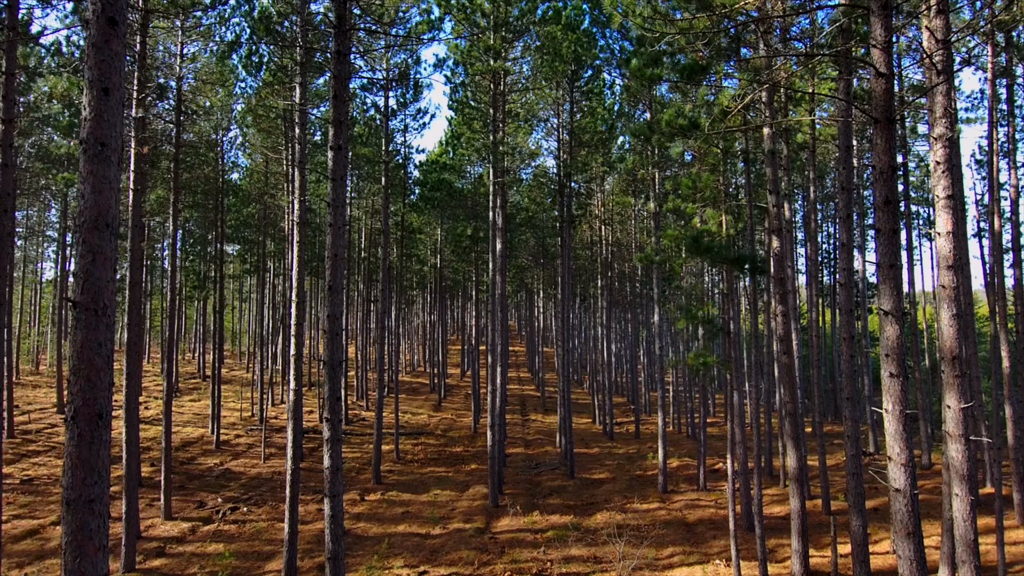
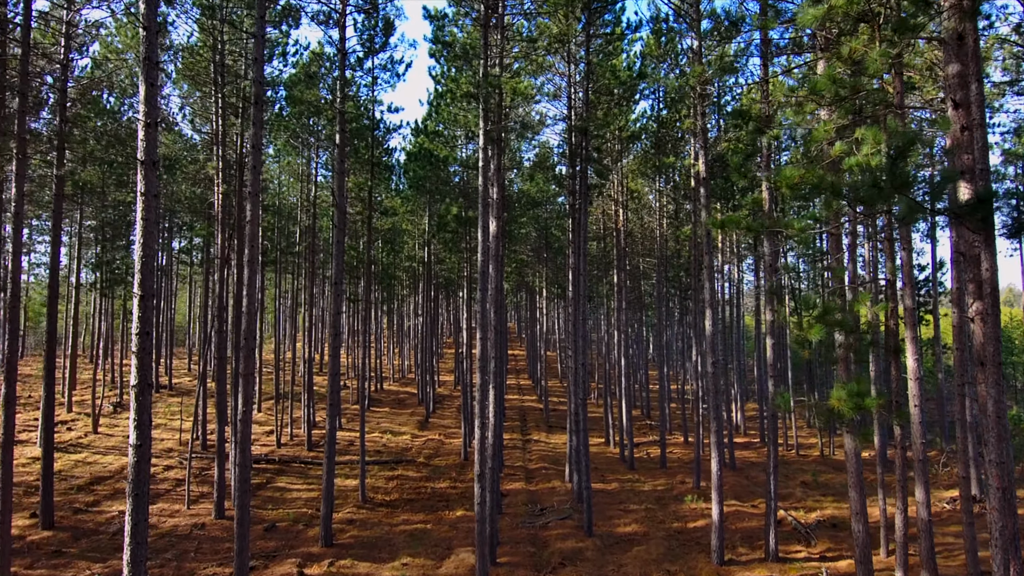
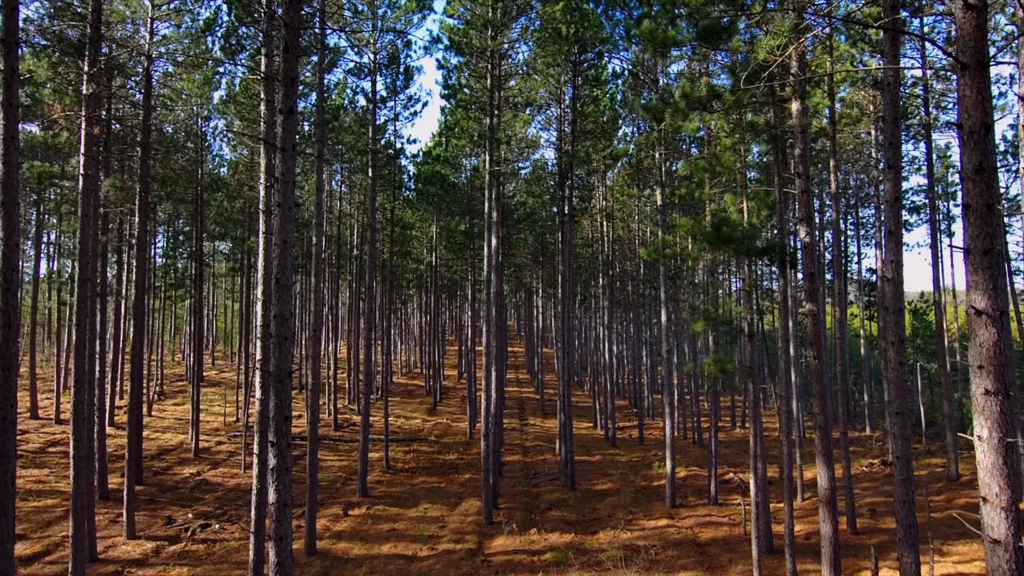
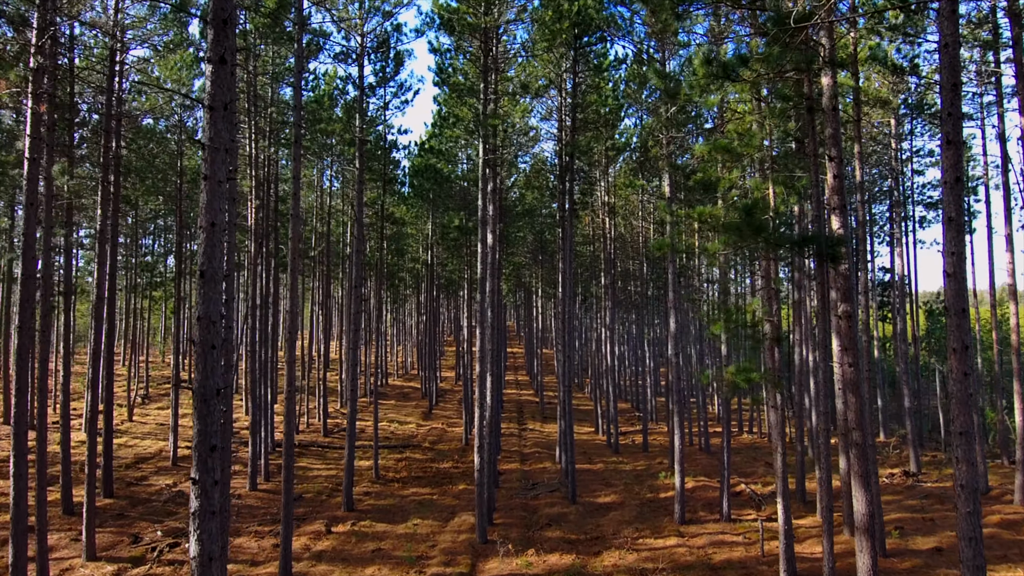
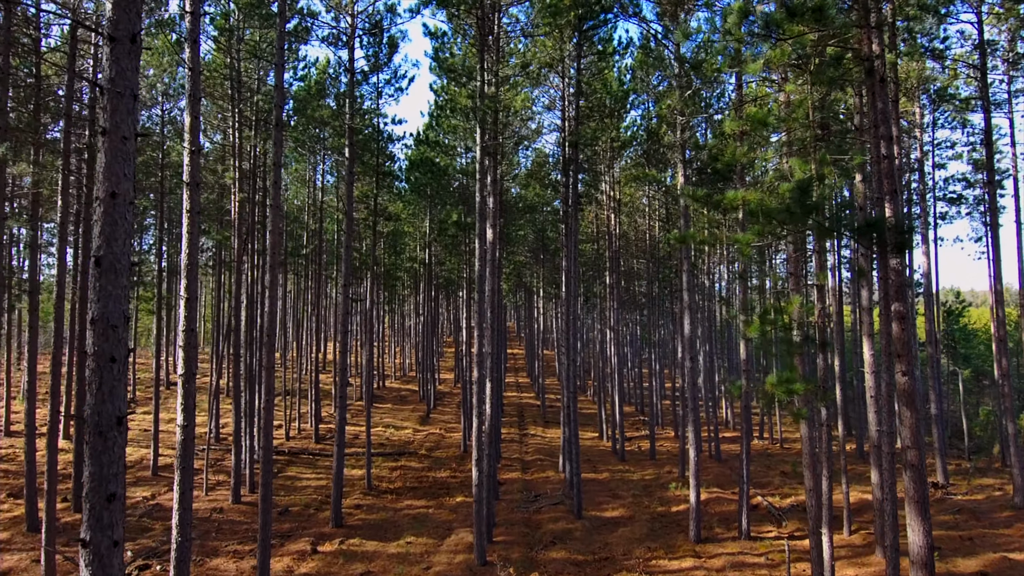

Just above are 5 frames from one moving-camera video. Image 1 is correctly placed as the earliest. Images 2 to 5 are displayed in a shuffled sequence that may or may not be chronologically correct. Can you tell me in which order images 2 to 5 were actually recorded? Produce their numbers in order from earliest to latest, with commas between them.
3, 4, 5, 2
